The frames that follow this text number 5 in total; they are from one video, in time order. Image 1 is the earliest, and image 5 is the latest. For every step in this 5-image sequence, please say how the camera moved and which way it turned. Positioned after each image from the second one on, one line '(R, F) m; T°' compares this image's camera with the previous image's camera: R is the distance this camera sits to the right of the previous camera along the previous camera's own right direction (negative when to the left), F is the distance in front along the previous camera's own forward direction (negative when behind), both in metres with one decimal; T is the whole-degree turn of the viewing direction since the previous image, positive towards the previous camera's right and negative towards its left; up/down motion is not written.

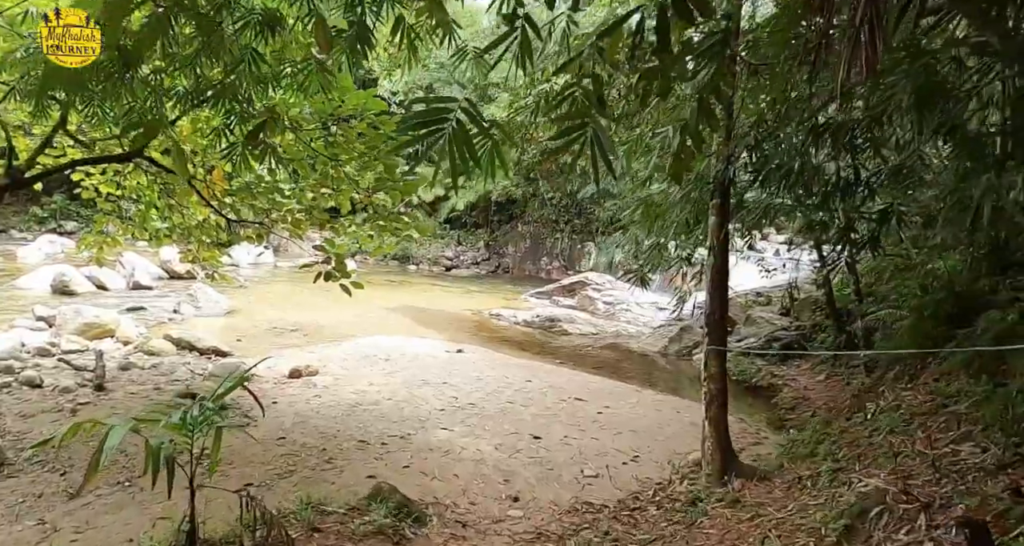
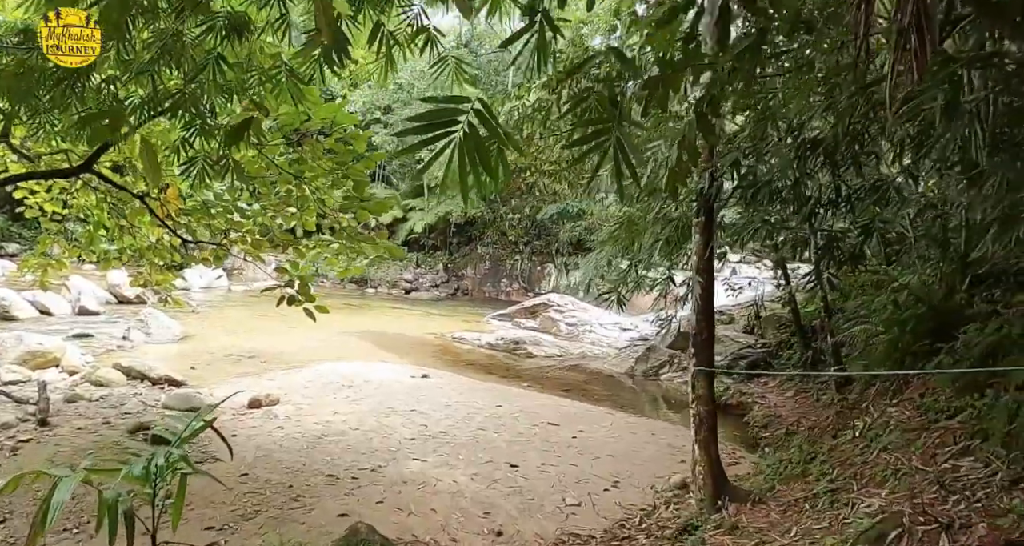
(-0.1, +0.1) m; +4°
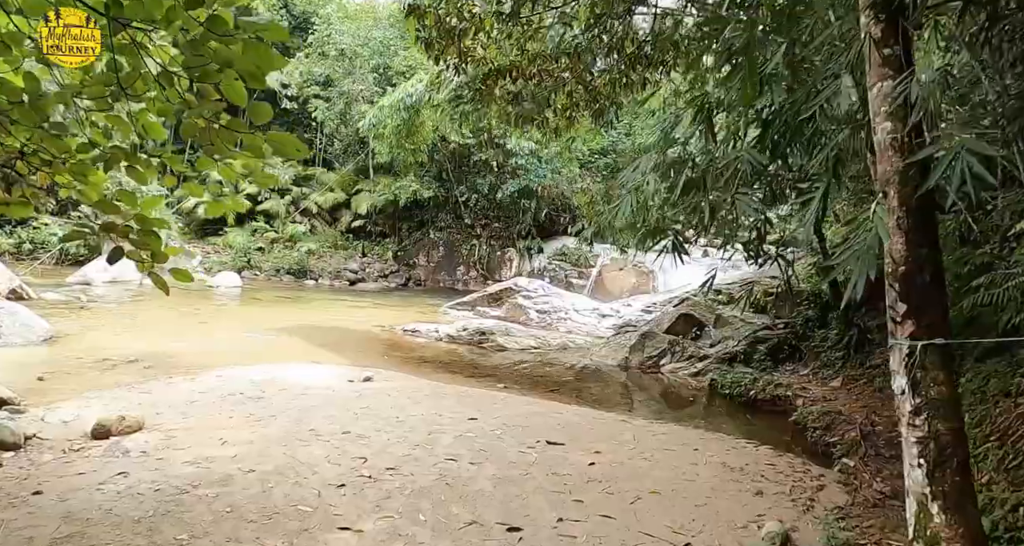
(-0.1, +1.7) m; +4°
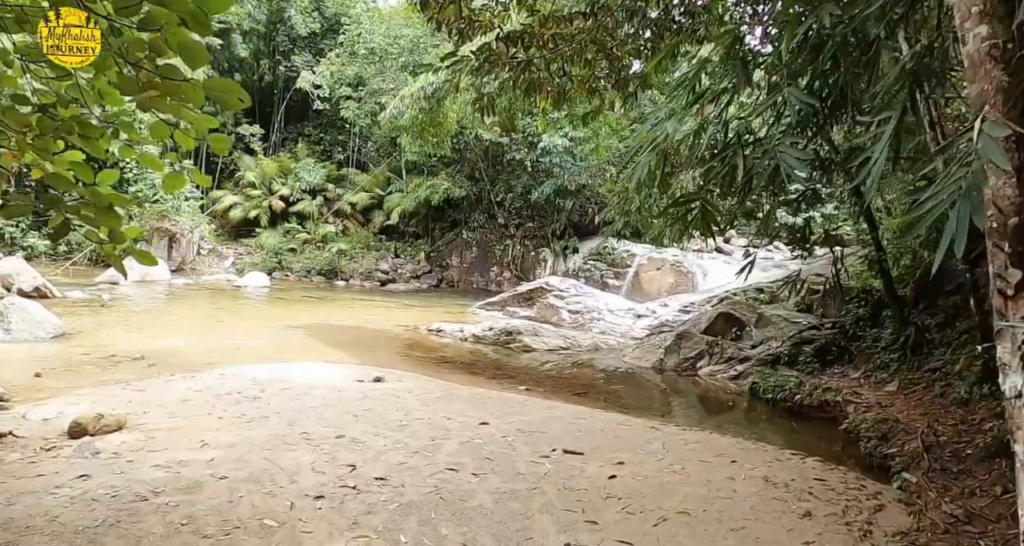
(+0.1, +0.4) m; -3°
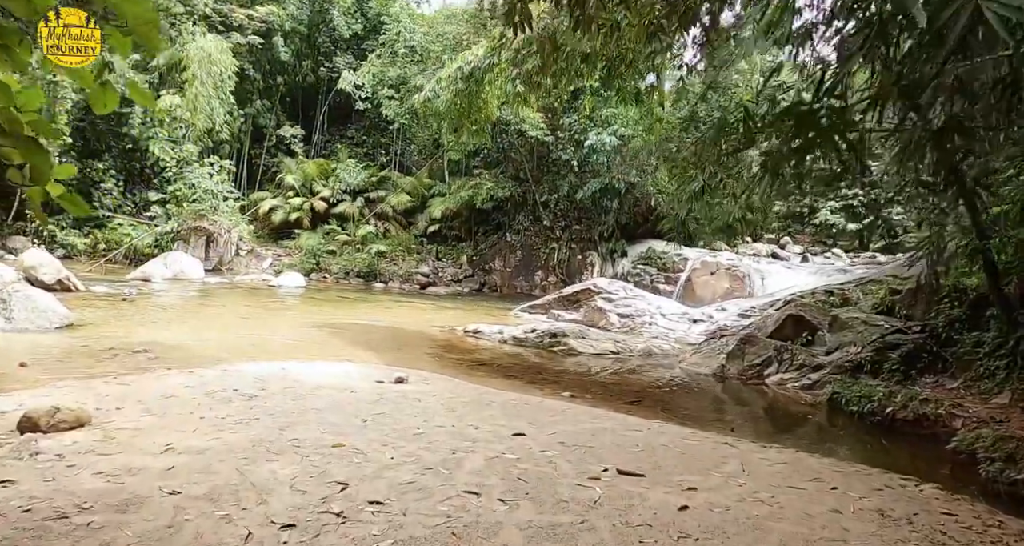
(0.0, +0.6) m; -4°
